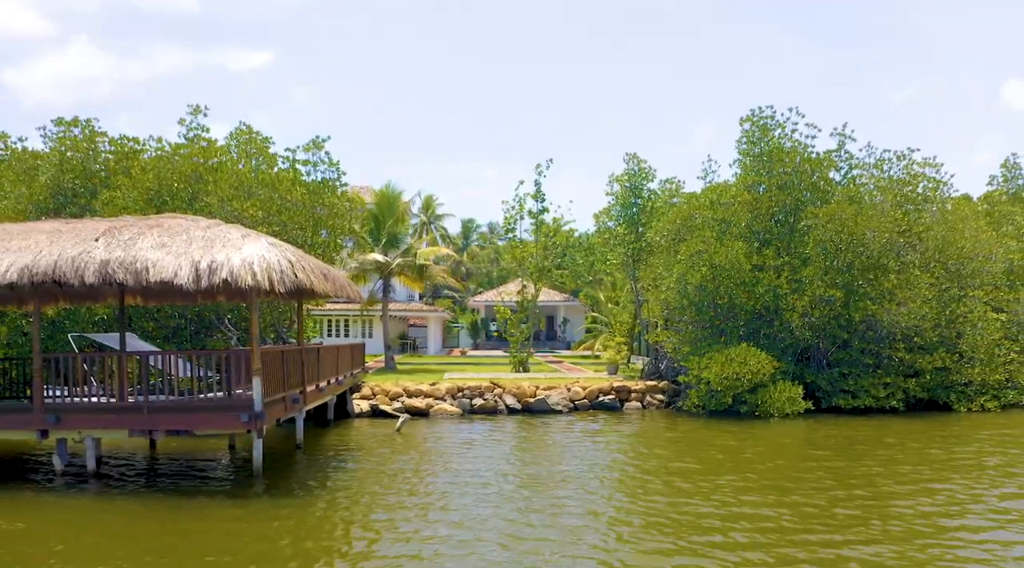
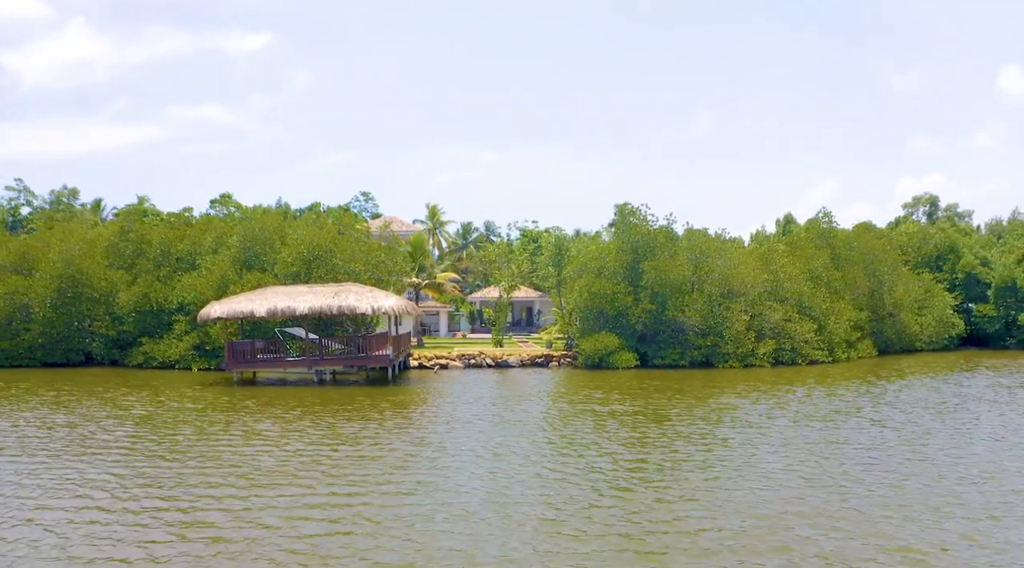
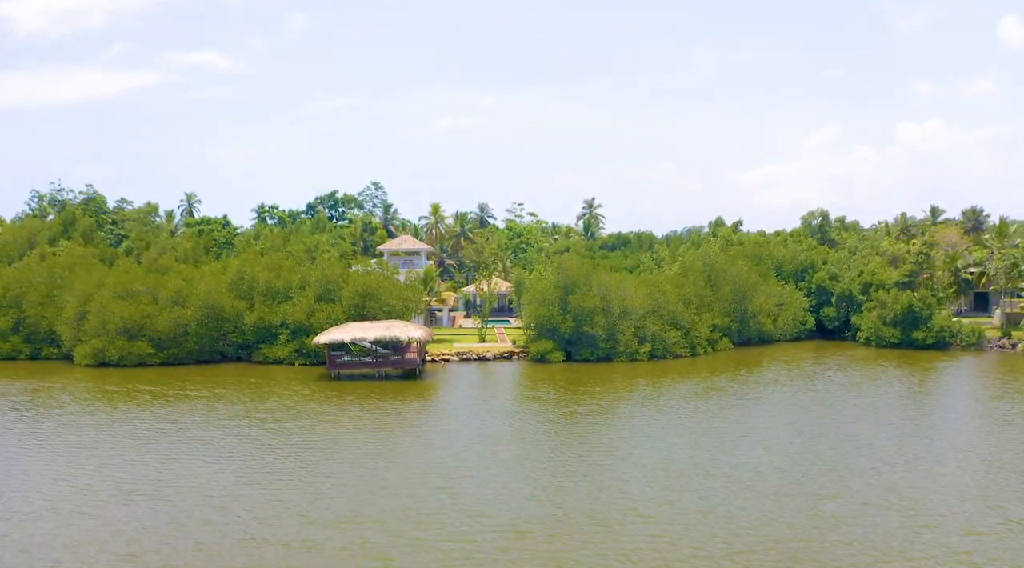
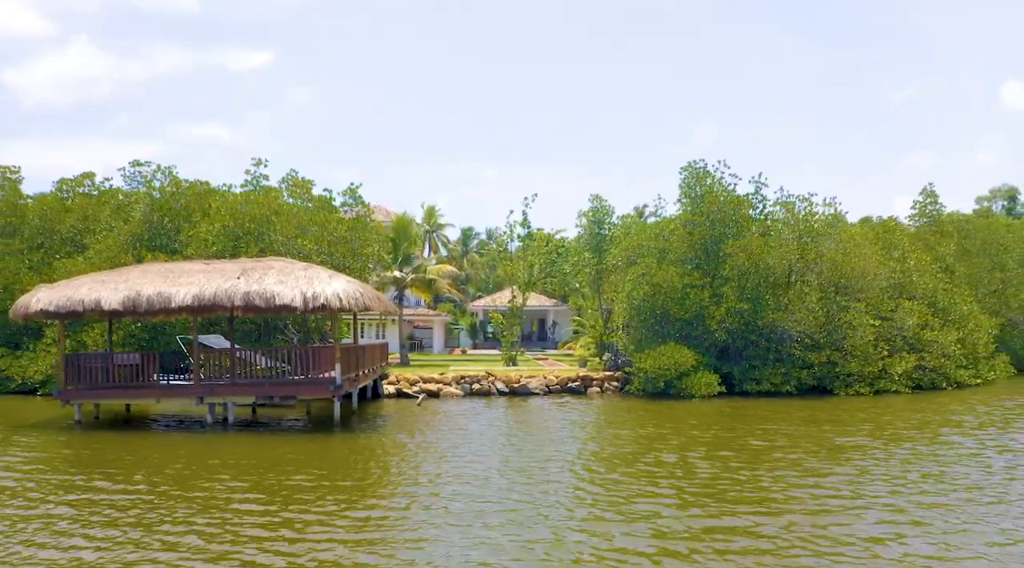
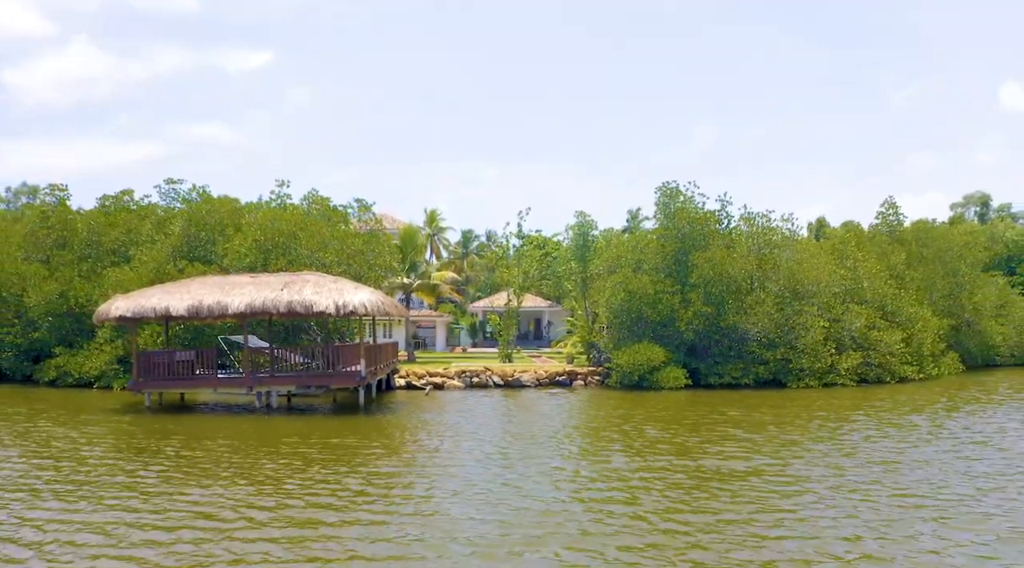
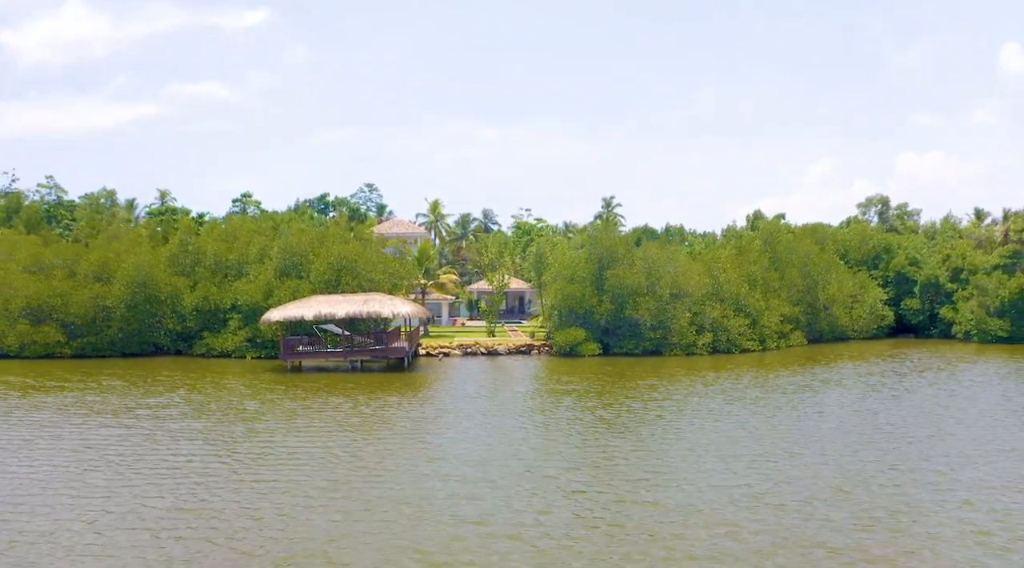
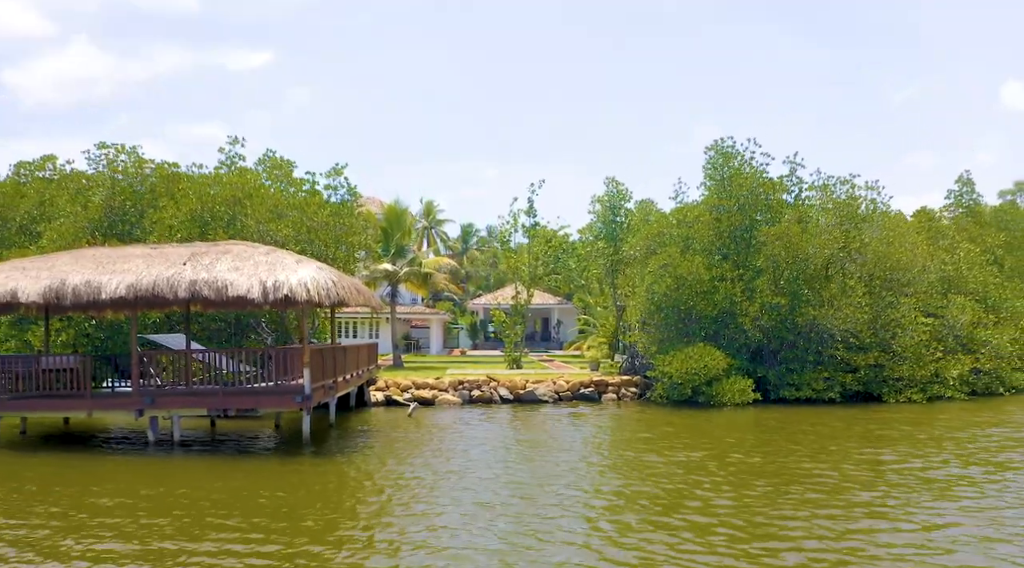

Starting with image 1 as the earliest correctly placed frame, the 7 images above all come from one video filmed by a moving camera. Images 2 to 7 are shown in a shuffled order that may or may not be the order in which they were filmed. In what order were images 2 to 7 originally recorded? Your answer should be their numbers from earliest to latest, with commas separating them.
7, 4, 5, 2, 6, 3
